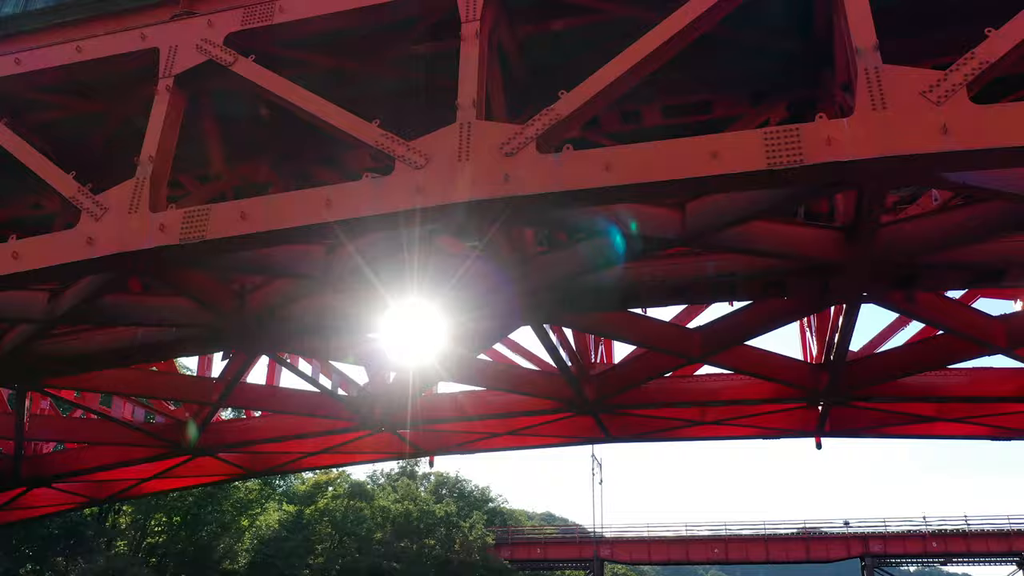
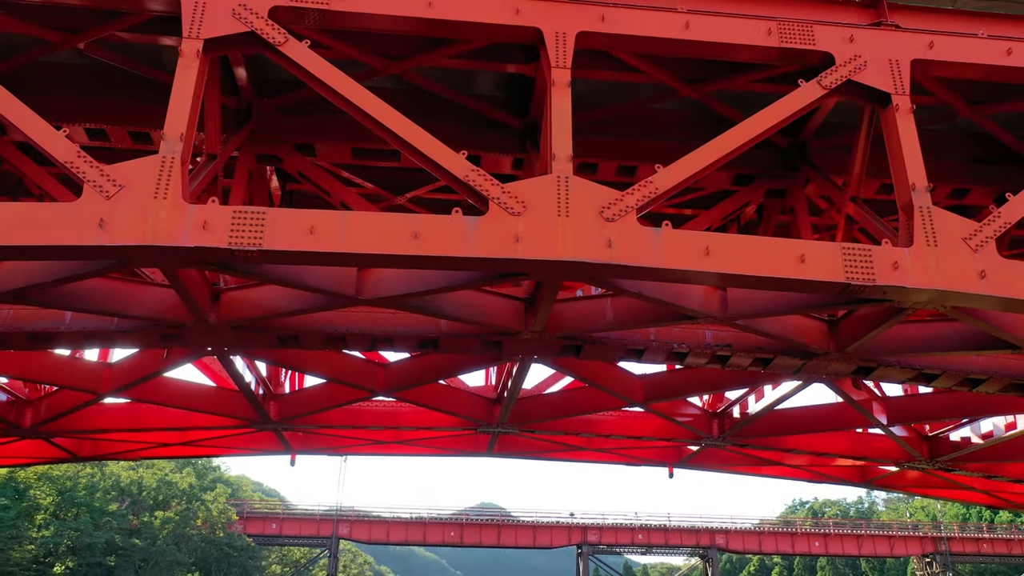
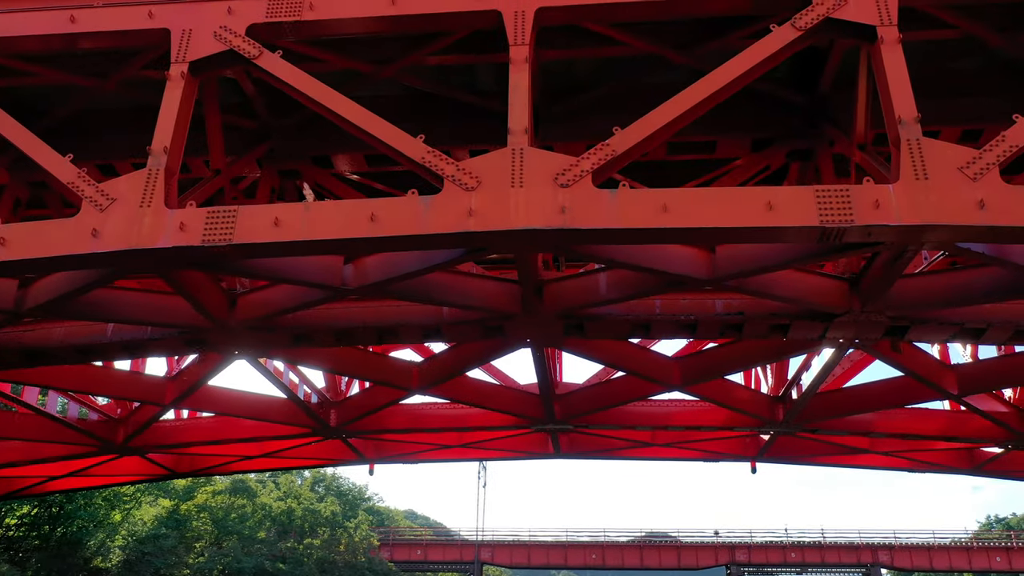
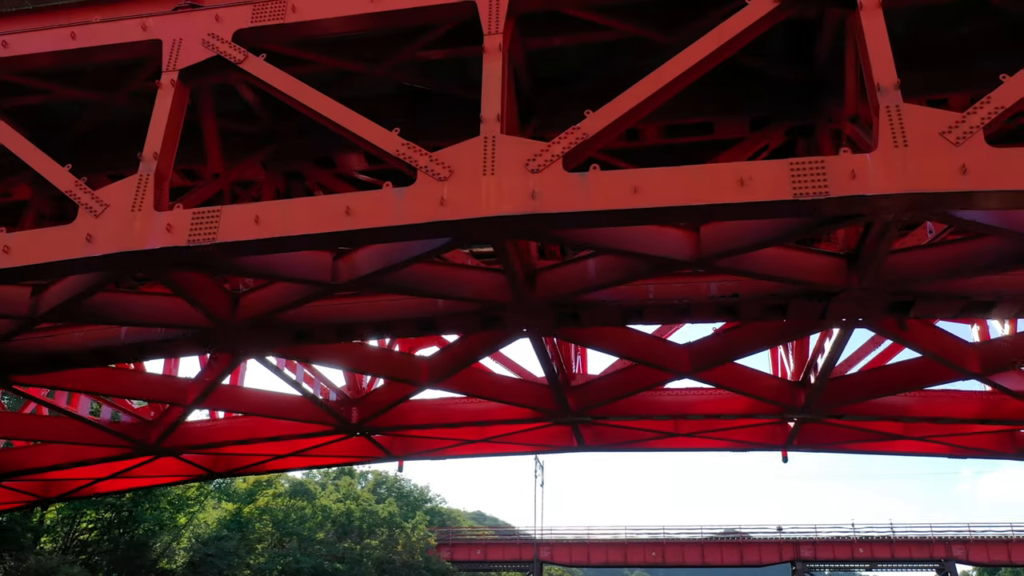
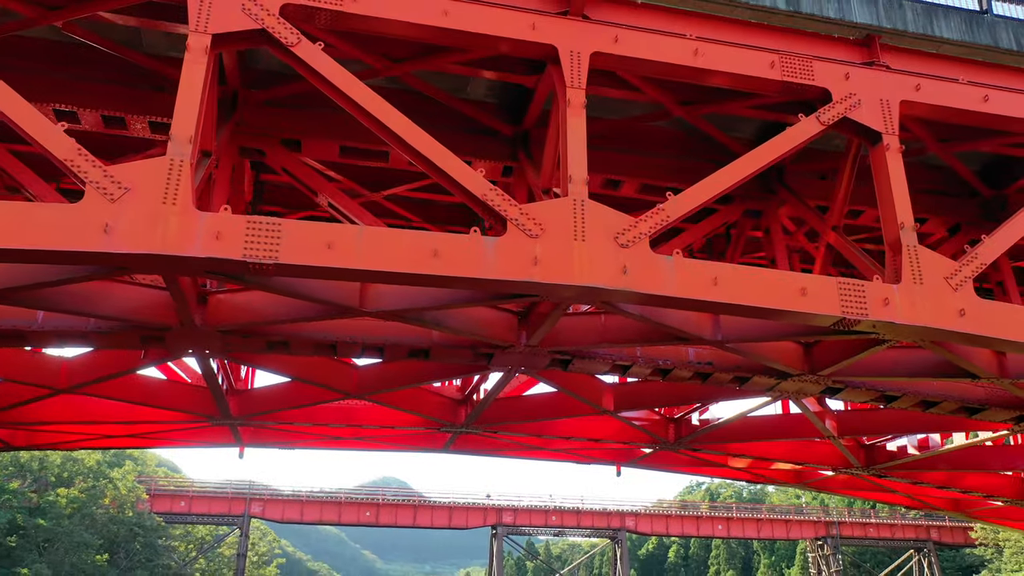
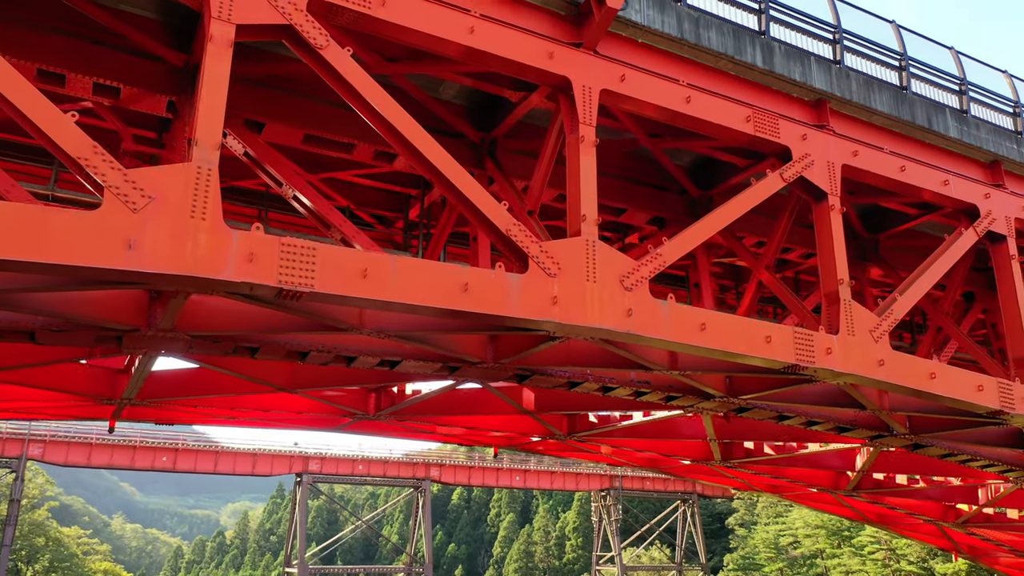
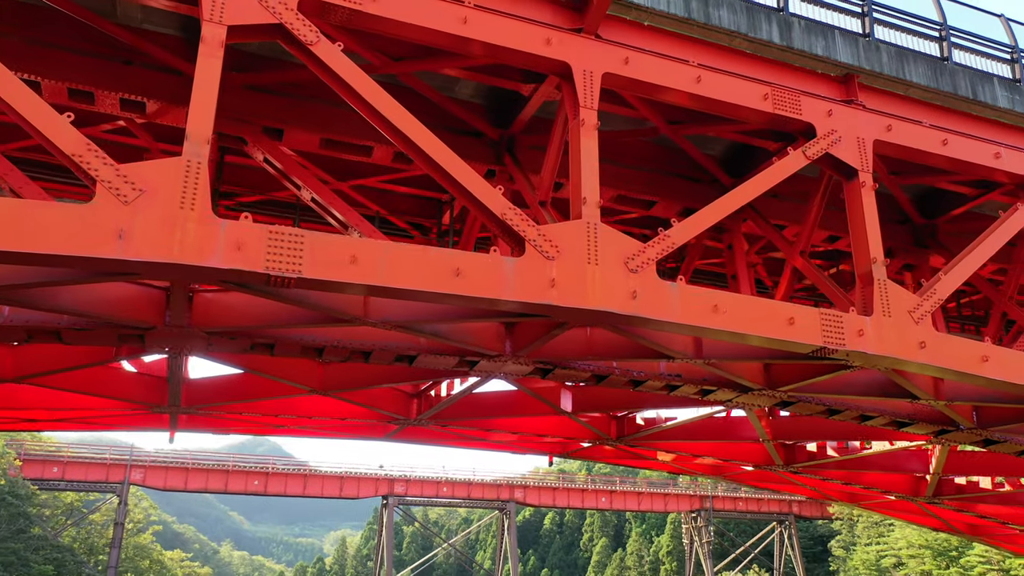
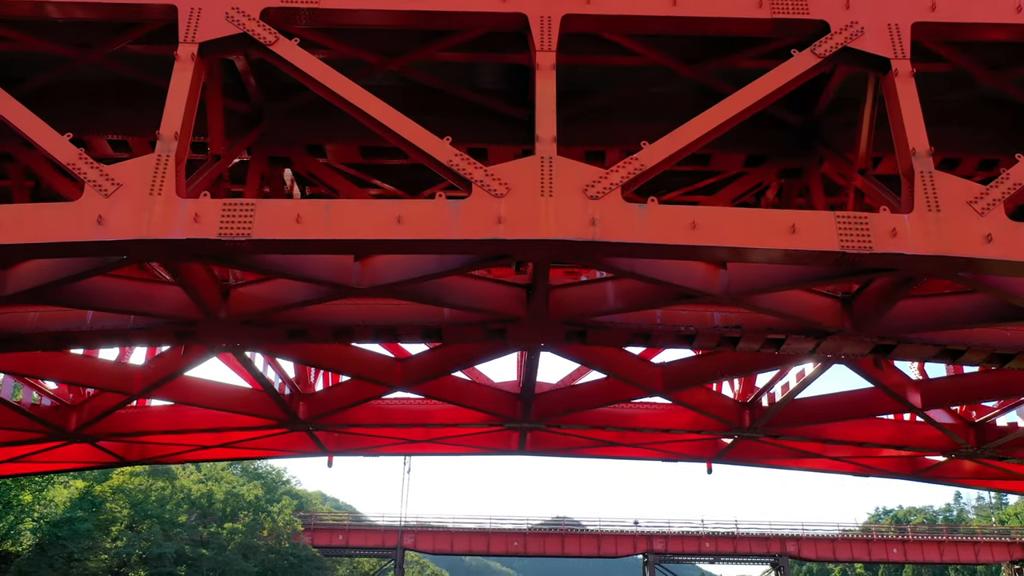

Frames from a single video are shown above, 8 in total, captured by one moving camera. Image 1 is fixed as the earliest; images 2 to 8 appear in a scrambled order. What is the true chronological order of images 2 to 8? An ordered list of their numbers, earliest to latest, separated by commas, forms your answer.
4, 3, 8, 2, 5, 7, 6
